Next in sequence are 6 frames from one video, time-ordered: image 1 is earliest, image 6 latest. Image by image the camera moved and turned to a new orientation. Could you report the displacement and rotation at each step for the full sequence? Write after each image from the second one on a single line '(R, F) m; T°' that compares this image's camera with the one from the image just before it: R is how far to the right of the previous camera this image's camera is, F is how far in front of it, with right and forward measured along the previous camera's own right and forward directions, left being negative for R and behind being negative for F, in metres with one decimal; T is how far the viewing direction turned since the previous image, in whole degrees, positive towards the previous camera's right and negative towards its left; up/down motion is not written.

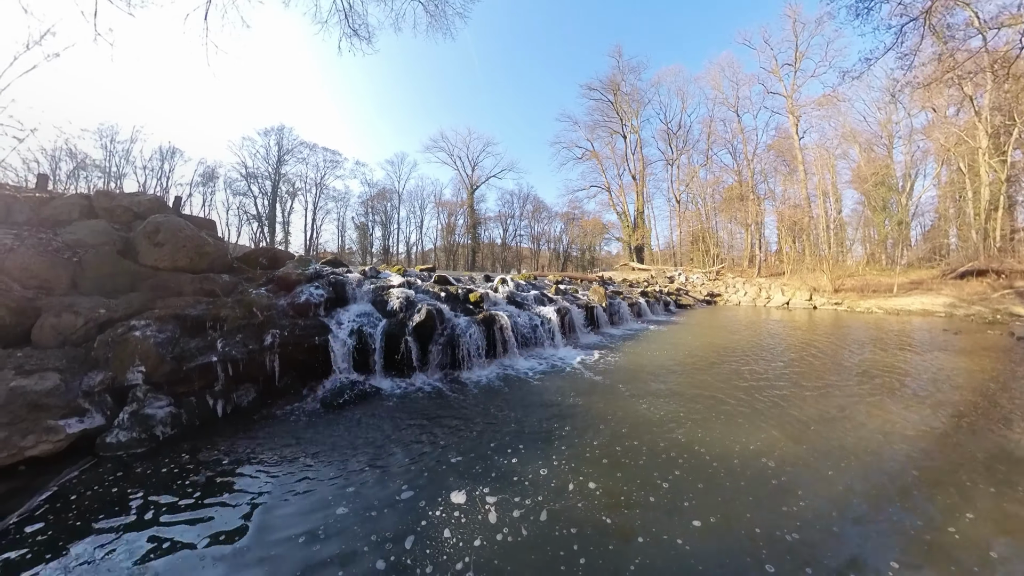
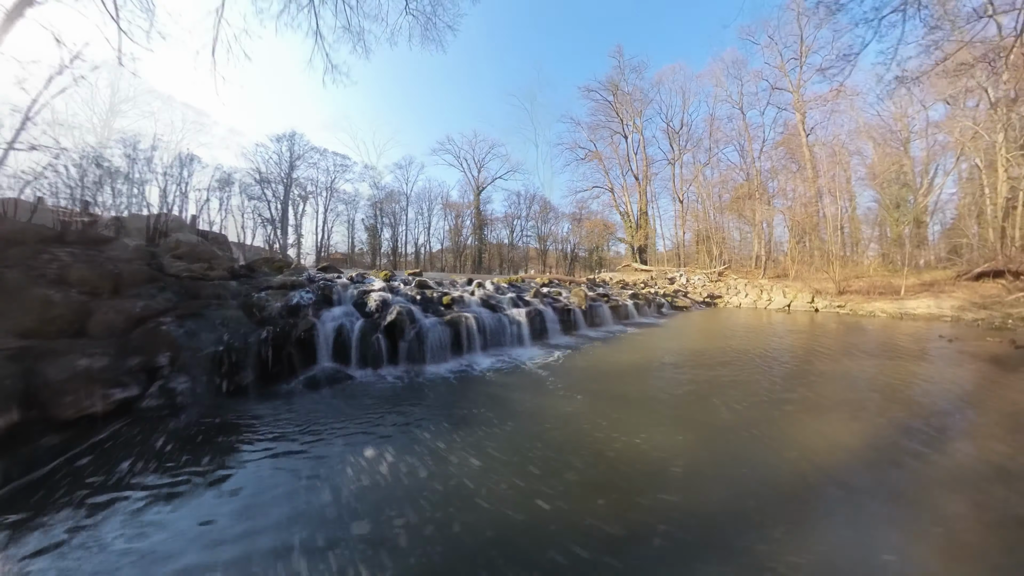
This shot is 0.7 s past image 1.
(+0.9, -0.5) m; -5°
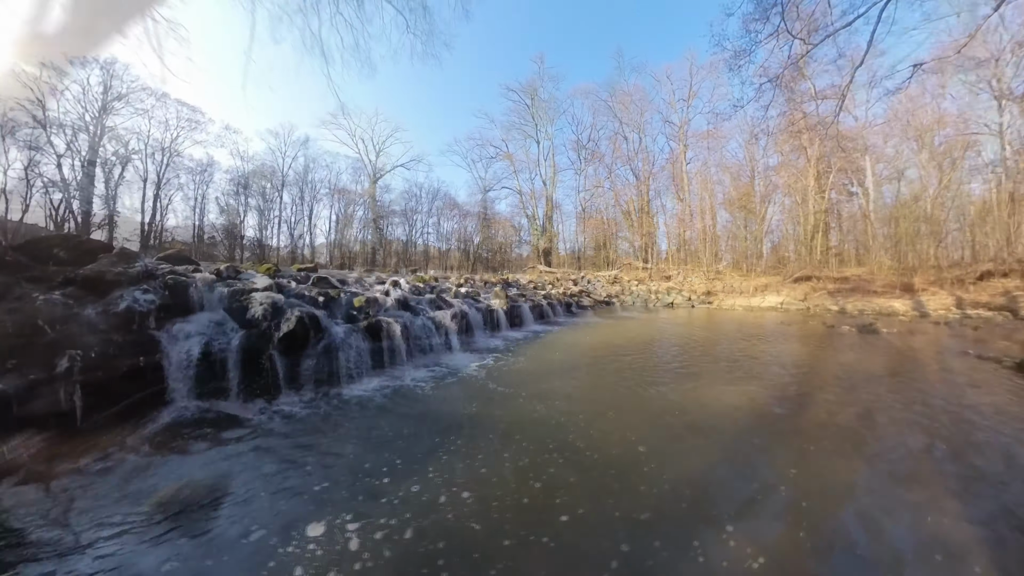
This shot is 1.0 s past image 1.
(-1.3, +1.3) m; +20°
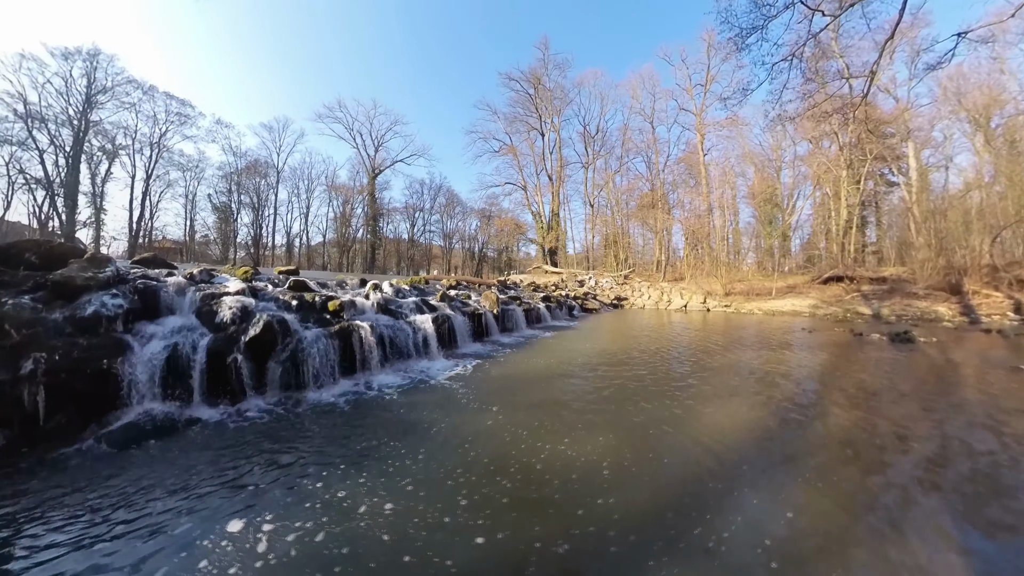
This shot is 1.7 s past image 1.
(+0.4, +0.6) m; -3°
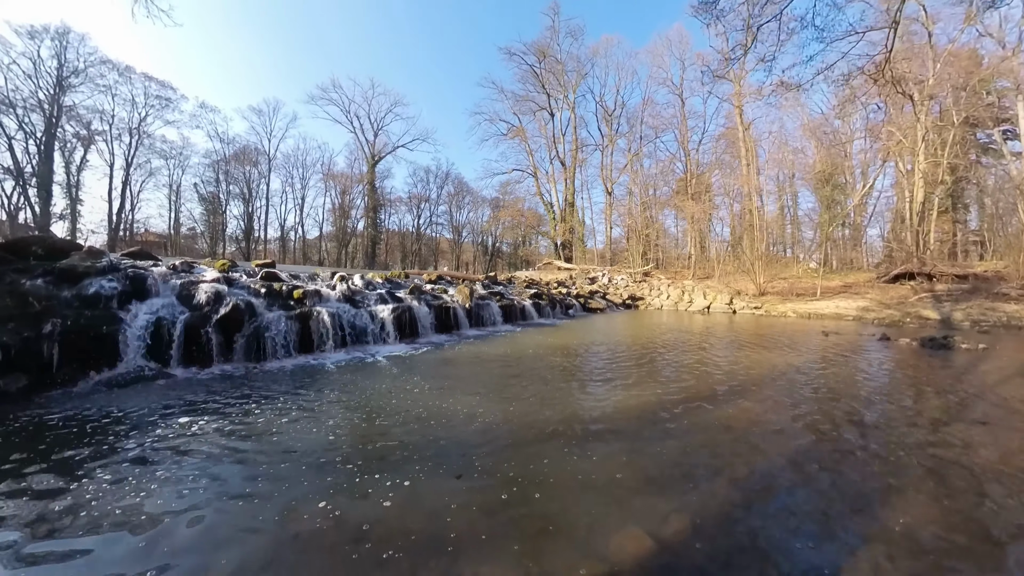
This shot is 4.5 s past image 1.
(+0.5, +1.2) m; -5°
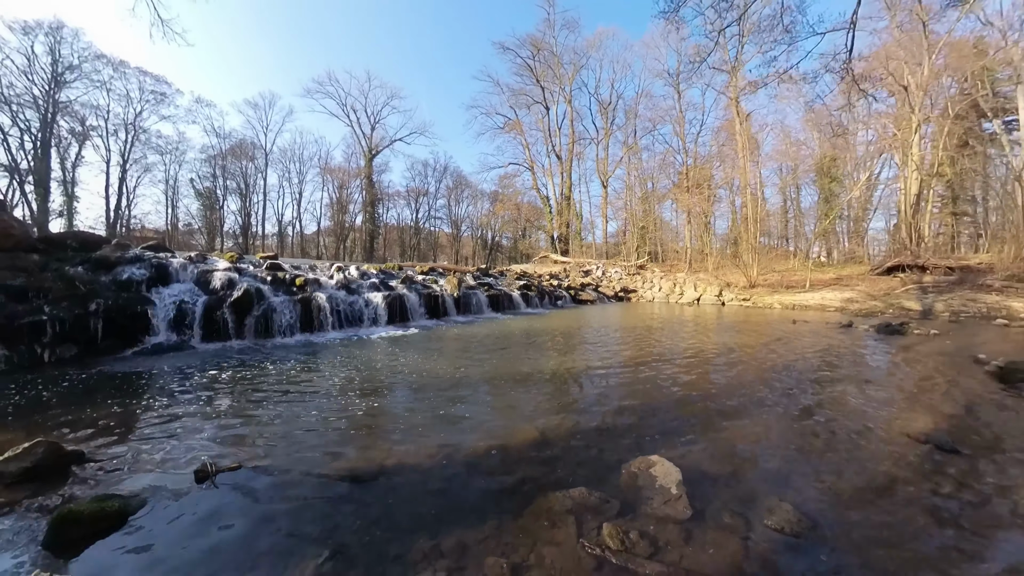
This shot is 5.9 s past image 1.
(+0.1, 0.0) m; 0°
